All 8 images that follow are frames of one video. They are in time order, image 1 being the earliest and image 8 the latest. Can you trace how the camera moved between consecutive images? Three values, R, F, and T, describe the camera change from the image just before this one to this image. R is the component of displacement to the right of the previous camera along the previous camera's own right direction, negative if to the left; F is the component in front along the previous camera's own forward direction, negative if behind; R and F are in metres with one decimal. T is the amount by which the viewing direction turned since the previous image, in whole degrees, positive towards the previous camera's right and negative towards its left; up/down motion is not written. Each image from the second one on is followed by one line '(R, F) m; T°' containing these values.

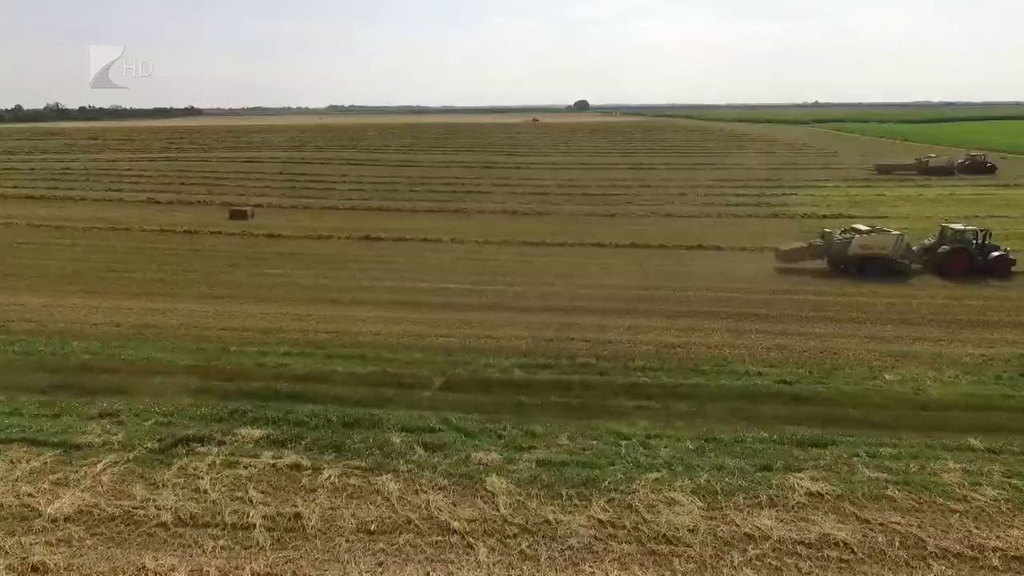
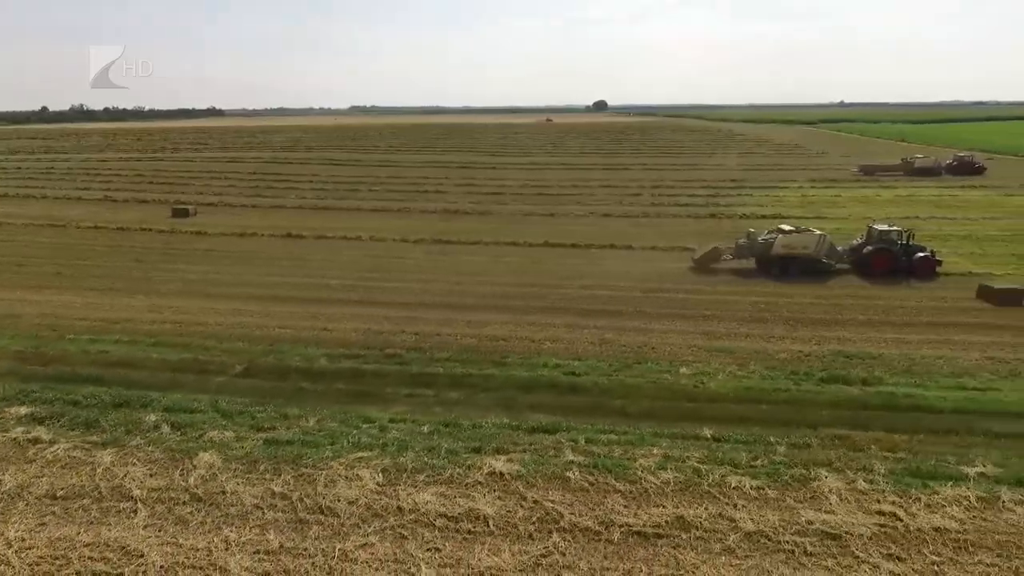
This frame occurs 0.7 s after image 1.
(+3.9, -0.5) m; -2°
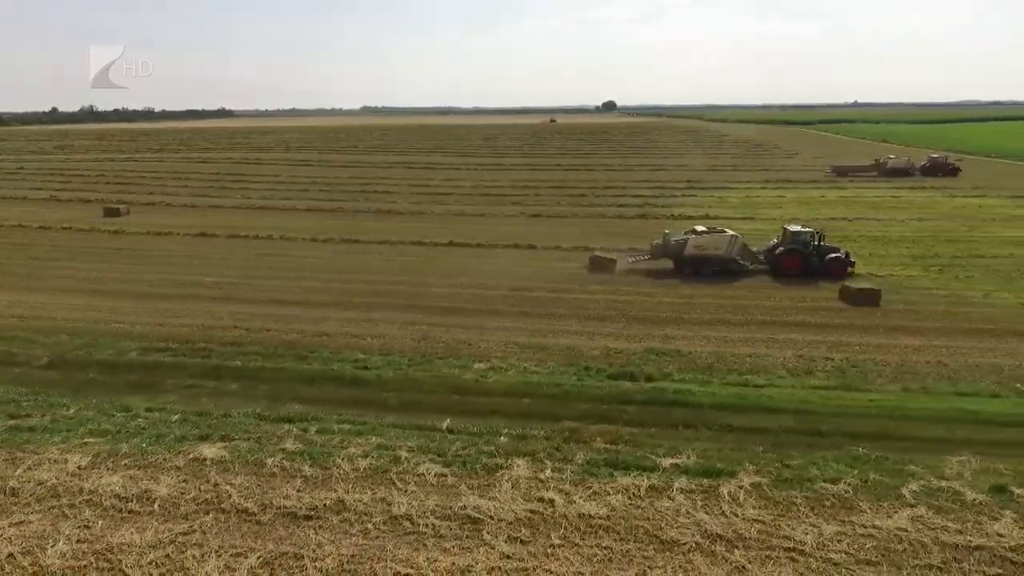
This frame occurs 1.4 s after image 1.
(+4.0, -0.4) m; -1°
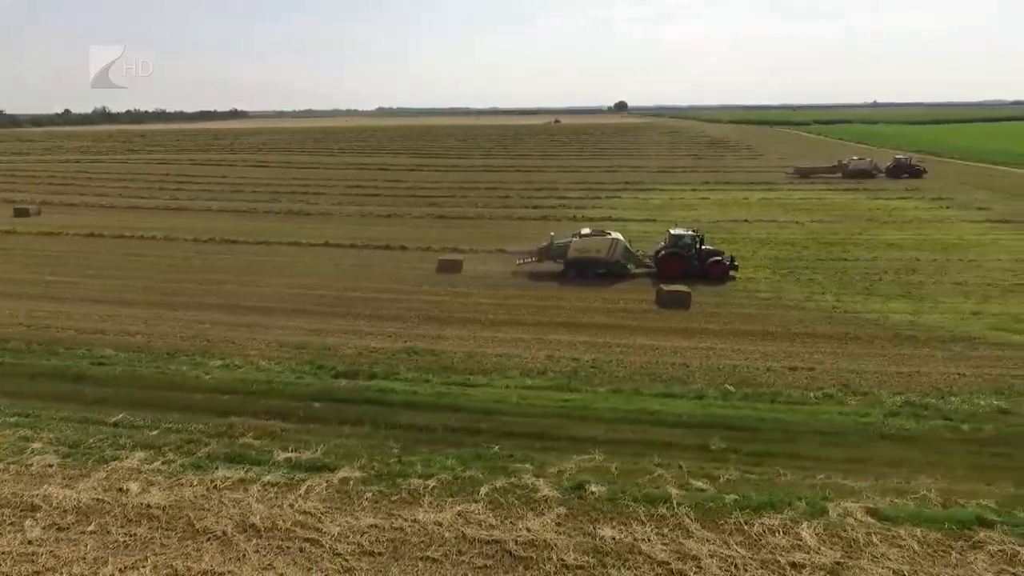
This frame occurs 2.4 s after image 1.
(+5.5, -0.3) m; -1°
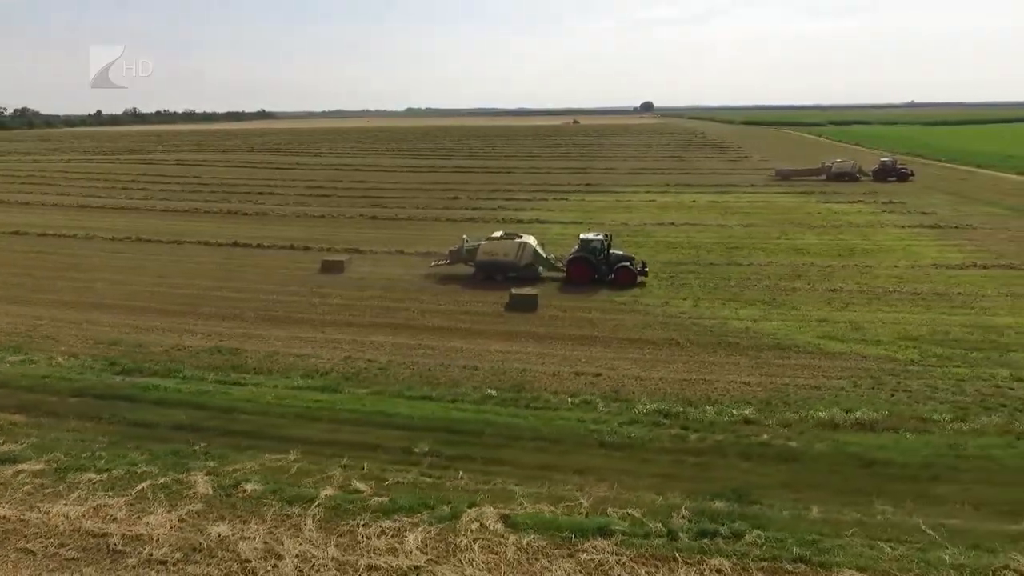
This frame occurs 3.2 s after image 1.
(+4.9, 0.0) m; -2°
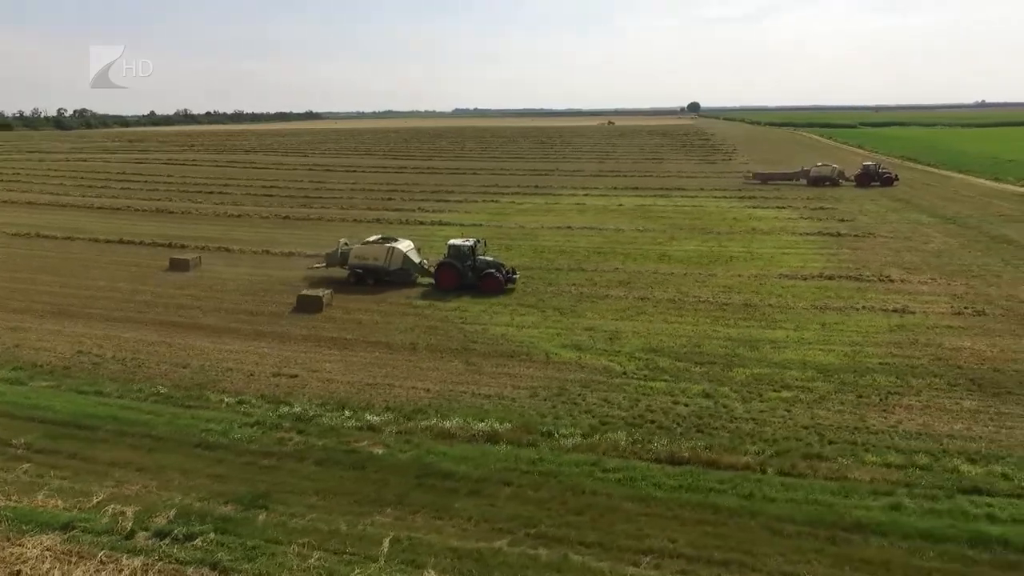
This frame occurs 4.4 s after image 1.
(+7.1, +0.2) m; -4°
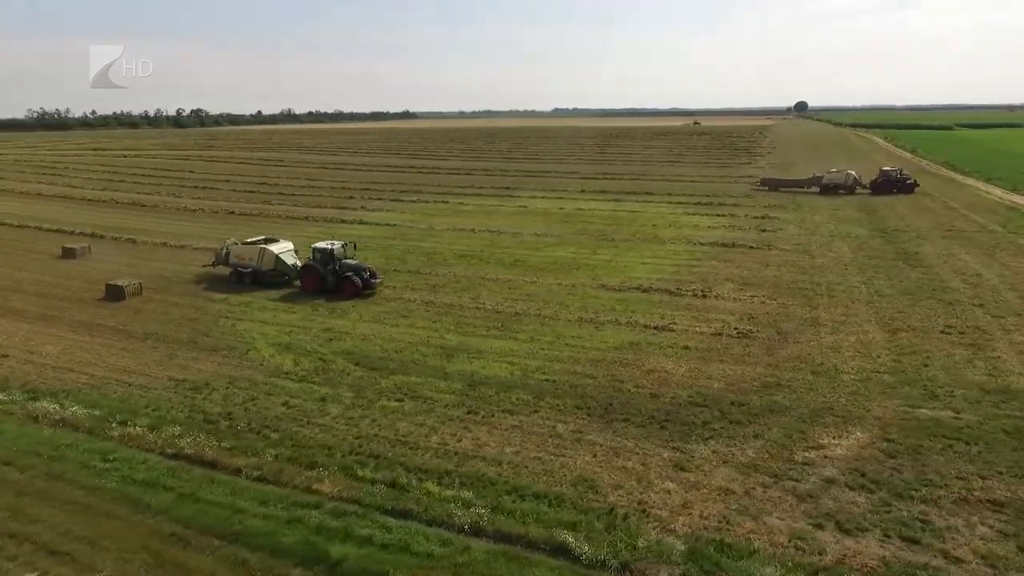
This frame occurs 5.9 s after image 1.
(+9.0, +0.6) m; -9°
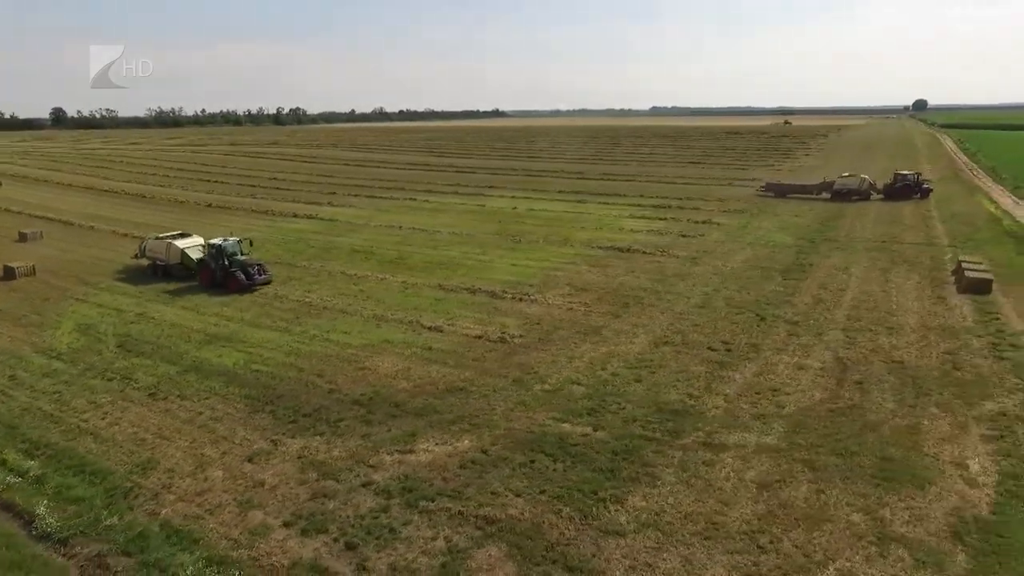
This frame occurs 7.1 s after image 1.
(+7.9, +0.4) m; -8°
